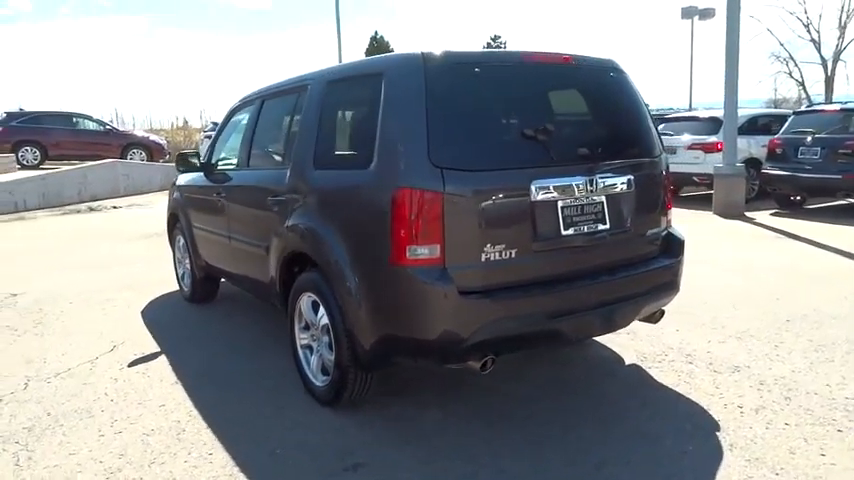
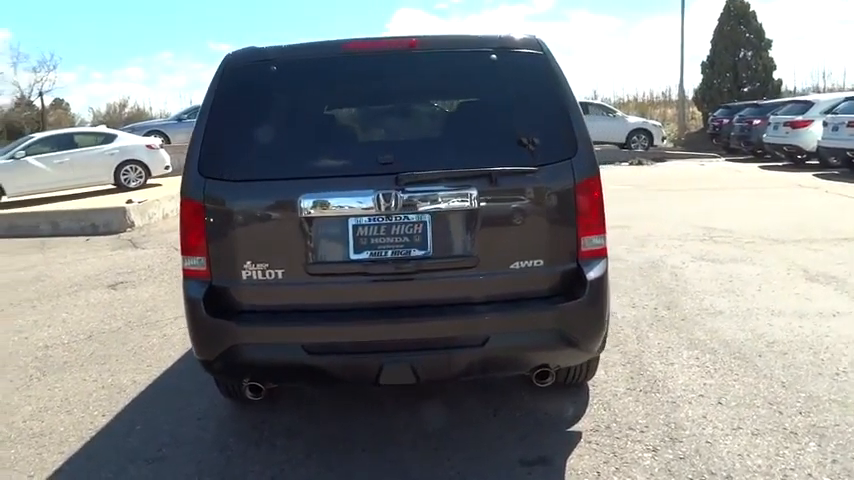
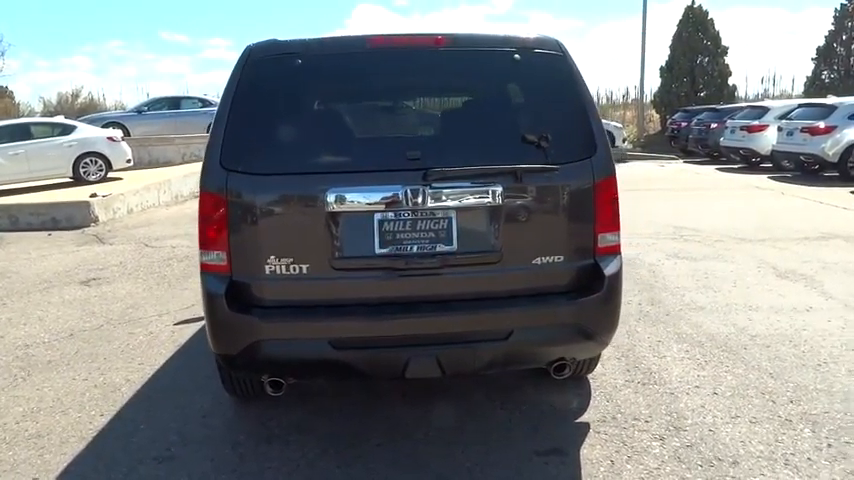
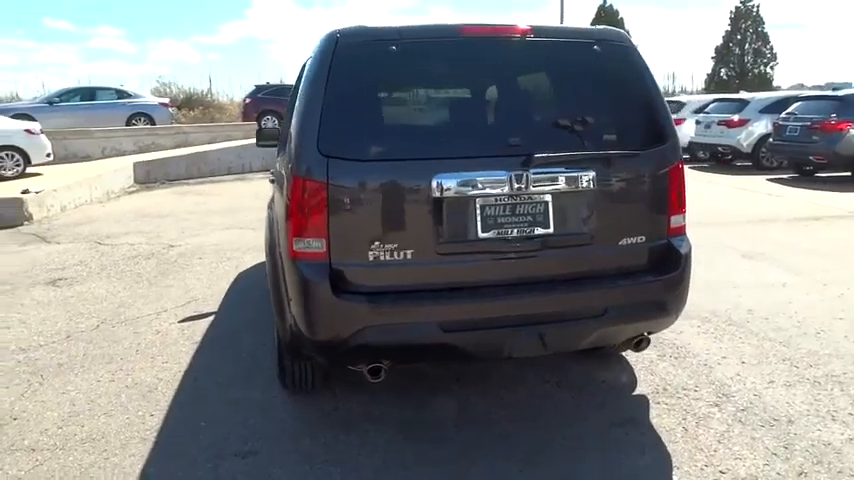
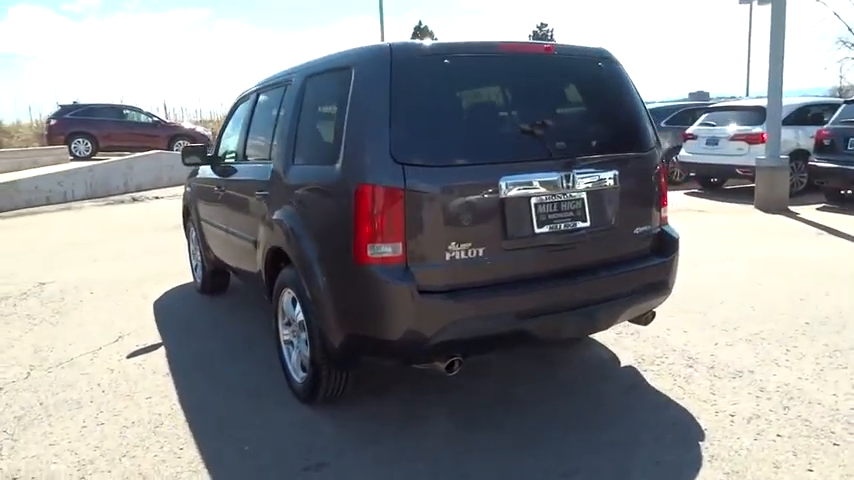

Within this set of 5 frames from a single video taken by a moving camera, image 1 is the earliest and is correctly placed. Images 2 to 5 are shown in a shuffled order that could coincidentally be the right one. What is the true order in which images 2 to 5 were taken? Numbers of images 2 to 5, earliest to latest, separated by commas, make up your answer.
5, 4, 3, 2
